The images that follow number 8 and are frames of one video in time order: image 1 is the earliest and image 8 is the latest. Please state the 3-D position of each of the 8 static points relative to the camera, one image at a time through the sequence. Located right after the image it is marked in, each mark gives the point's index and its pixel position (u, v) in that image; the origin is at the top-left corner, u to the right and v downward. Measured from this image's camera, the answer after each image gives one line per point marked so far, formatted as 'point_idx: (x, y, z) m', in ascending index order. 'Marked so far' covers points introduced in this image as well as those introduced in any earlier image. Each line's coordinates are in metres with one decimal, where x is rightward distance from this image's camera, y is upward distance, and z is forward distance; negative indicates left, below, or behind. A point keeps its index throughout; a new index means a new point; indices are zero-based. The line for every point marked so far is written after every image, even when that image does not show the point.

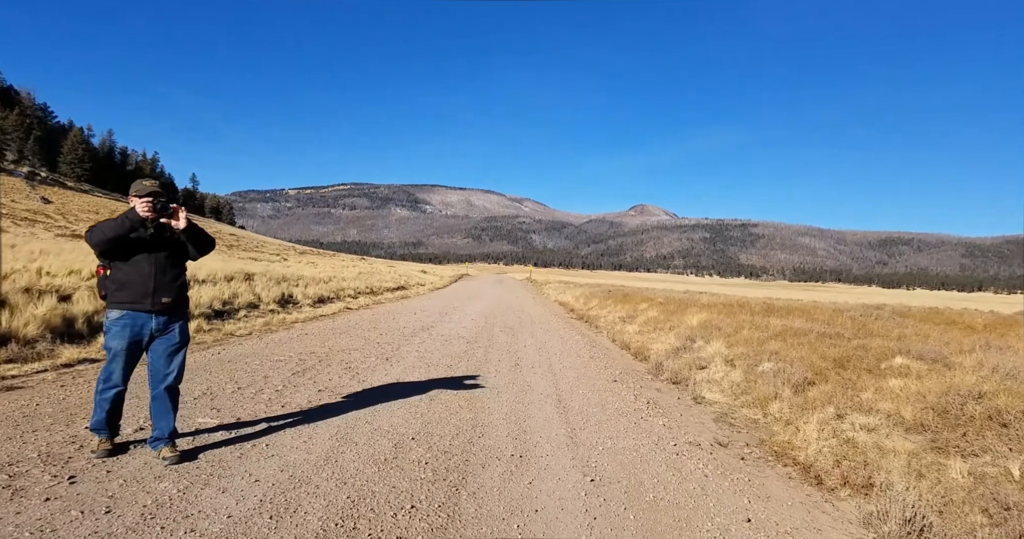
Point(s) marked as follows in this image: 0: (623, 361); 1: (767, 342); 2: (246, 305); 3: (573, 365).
0: (+2.2, -1.8, +10.5) m
1: (+5.1, -1.5, +10.6) m
2: (-7.5, -1.0, +15.1) m
3: (+1.1, -1.7, +9.1) m
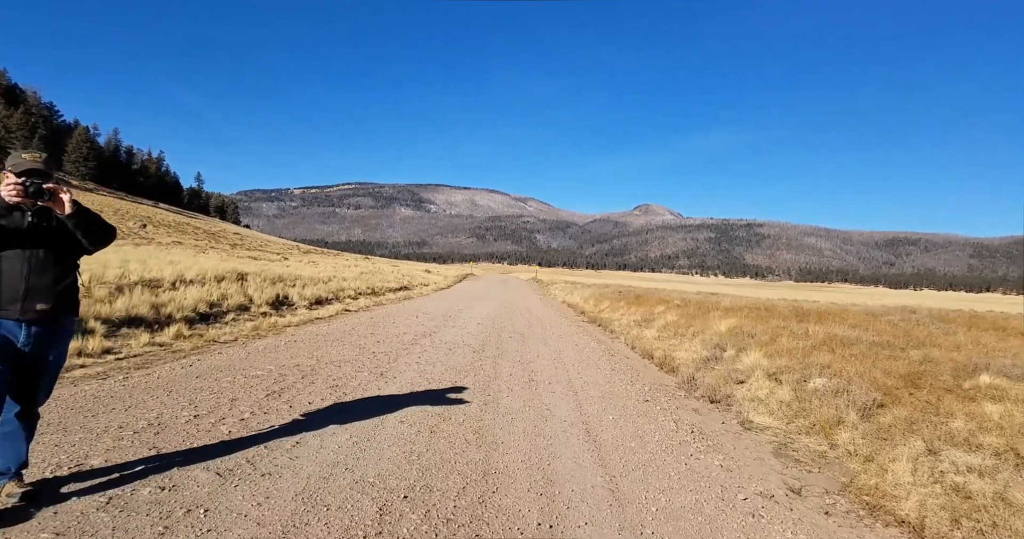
0: (+2.4, -1.9, +9.3) m
1: (+5.3, -1.5, +9.4) m
2: (-7.2, -1.0, +14.1) m
3: (+1.3, -1.7, +8.0) m
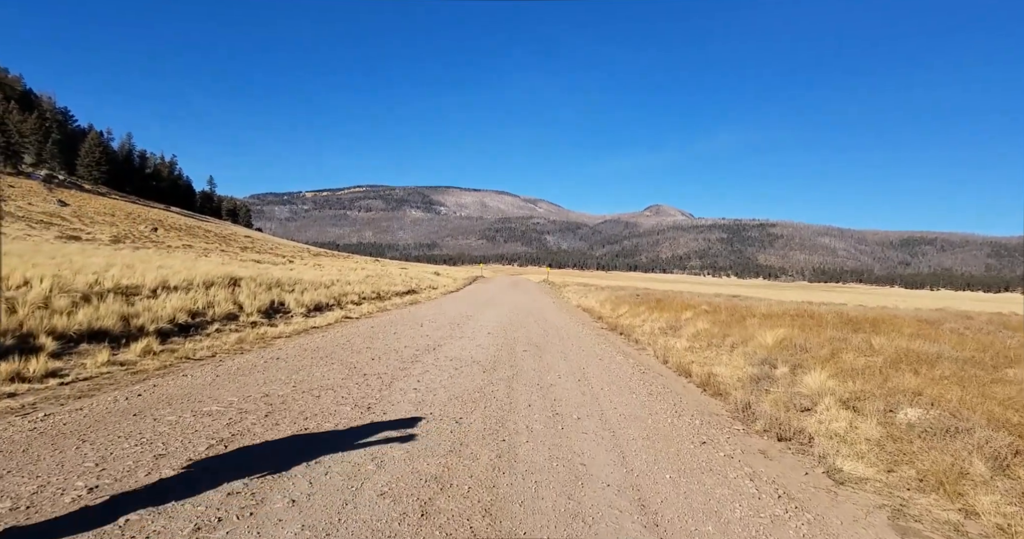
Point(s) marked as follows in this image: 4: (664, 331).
0: (+2.7, -1.9, +7.8) m
1: (+5.5, -1.6, +7.8) m
2: (-6.9, -1.1, +12.7) m
3: (+1.5, -1.7, +6.5) m
4: (+4.4, -1.8, +15.7) m
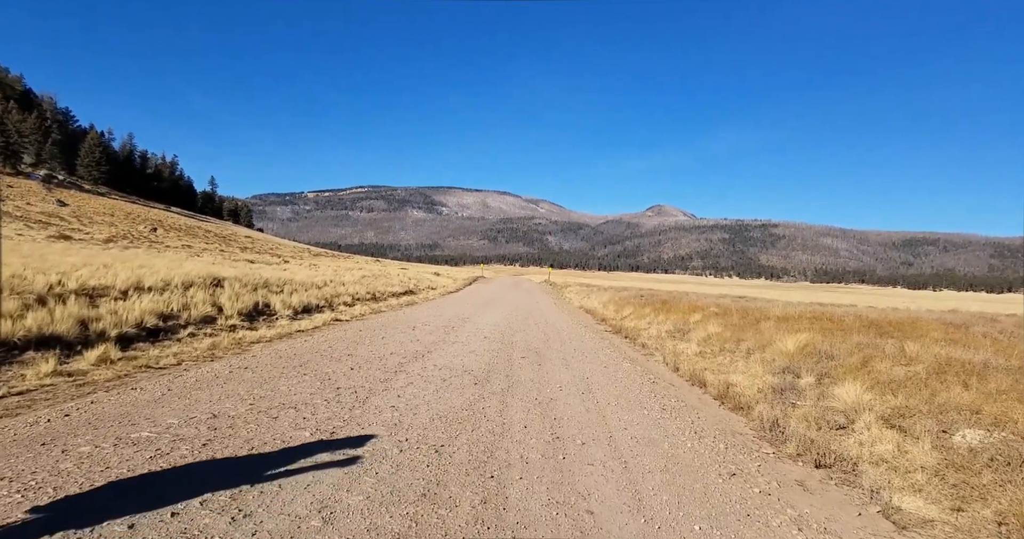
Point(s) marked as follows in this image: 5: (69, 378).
0: (+2.6, -1.9, +6.9) m
1: (+5.5, -1.6, +6.9) m
2: (-6.9, -1.1, +11.8) m
3: (+1.4, -1.7, +5.6) m
4: (+4.4, -1.8, +14.8) m
5: (-5.9, -1.4, +7.2) m
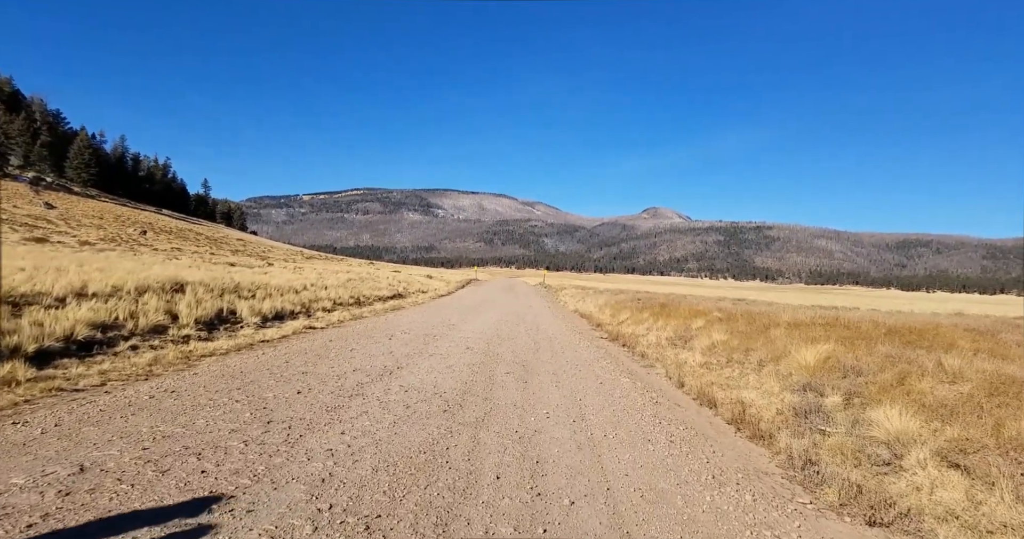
0: (+2.4, -2.0, +5.7) m
1: (+5.2, -1.6, +5.7) m
2: (-7.2, -1.2, +10.6) m
3: (+1.2, -1.8, +4.4) m
4: (+4.1, -1.8, +13.6) m
5: (-6.2, -1.5, +5.9) m
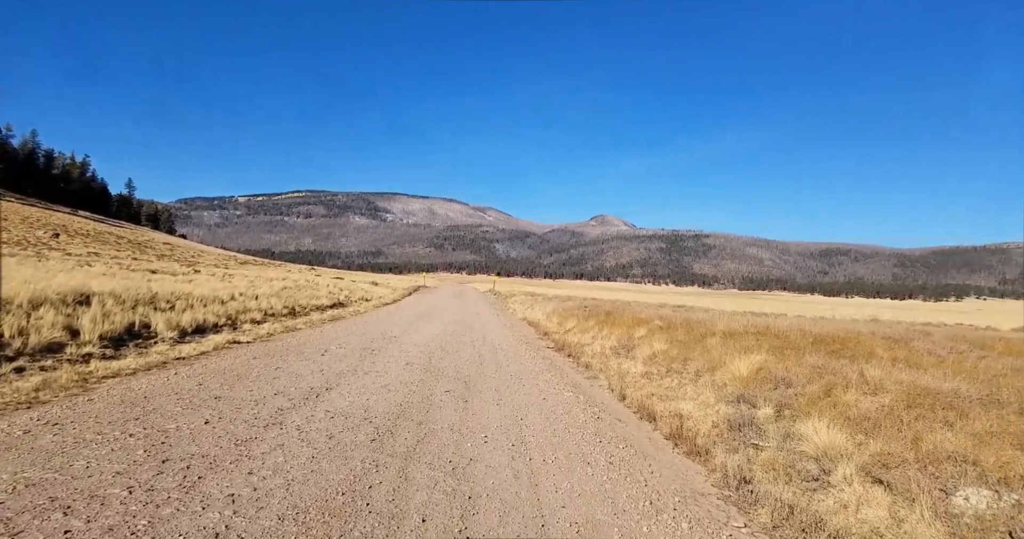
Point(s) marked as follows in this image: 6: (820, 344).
0: (+1.7, -2.2, +5.6) m
1: (+4.5, -1.8, +5.9) m
2: (-8.4, -1.4, +9.5) m
3: (+0.6, -1.9, +4.2) m
4: (+2.6, -2.1, +13.6) m
5: (-6.9, -1.7, +5.0) m
6: (+6.7, -1.6, +11.8) m
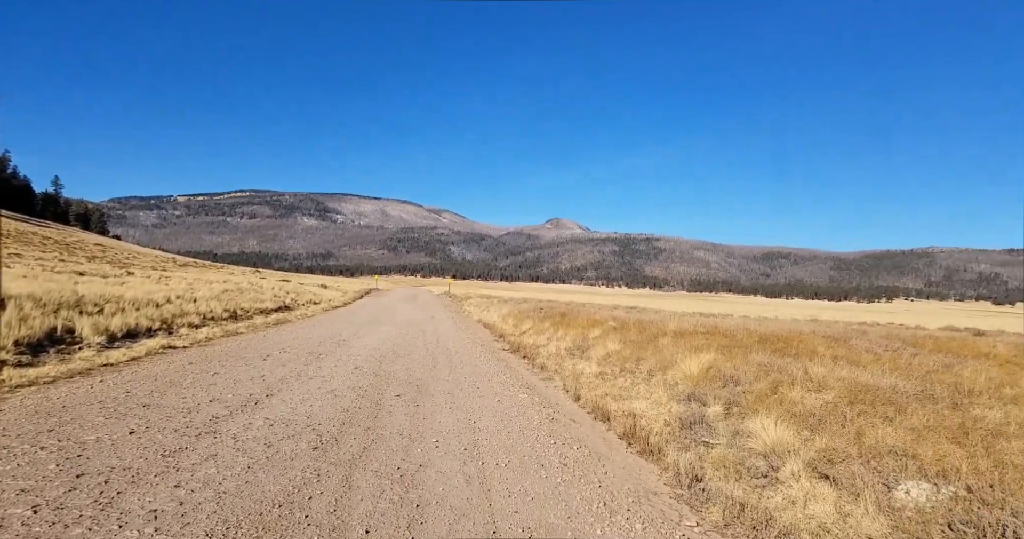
0: (+1.2, -2.1, +5.6) m
1: (+4.0, -1.8, +6.1) m
2: (-9.1, -1.4, +8.6) m
3: (+0.3, -1.9, +4.1) m
4: (+1.4, -2.2, +13.6) m
5: (-7.3, -1.6, +4.2) m
6: (+5.7, -1.7, +12.1) m
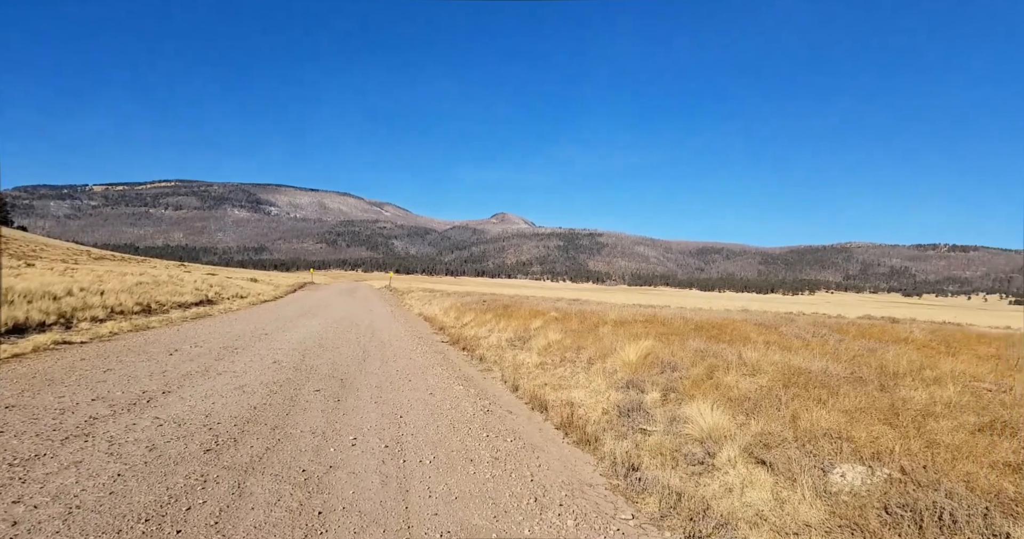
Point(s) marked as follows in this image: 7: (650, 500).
0: (+0.5, -1.9, +5.2) m
1: (+3.2, -1.6, +6.1) m
2: (-10.1, -1.2, +7.2) m
3: (-0.3, -1.7, +3.6) m
4: (-0.1, -1.9, +13.3) m
5: (-7.8, -1.5, +3.0) m
6: (+4.3, -1.4, +12.2) m
7: (+1.2, -2.0, +4.6) m
